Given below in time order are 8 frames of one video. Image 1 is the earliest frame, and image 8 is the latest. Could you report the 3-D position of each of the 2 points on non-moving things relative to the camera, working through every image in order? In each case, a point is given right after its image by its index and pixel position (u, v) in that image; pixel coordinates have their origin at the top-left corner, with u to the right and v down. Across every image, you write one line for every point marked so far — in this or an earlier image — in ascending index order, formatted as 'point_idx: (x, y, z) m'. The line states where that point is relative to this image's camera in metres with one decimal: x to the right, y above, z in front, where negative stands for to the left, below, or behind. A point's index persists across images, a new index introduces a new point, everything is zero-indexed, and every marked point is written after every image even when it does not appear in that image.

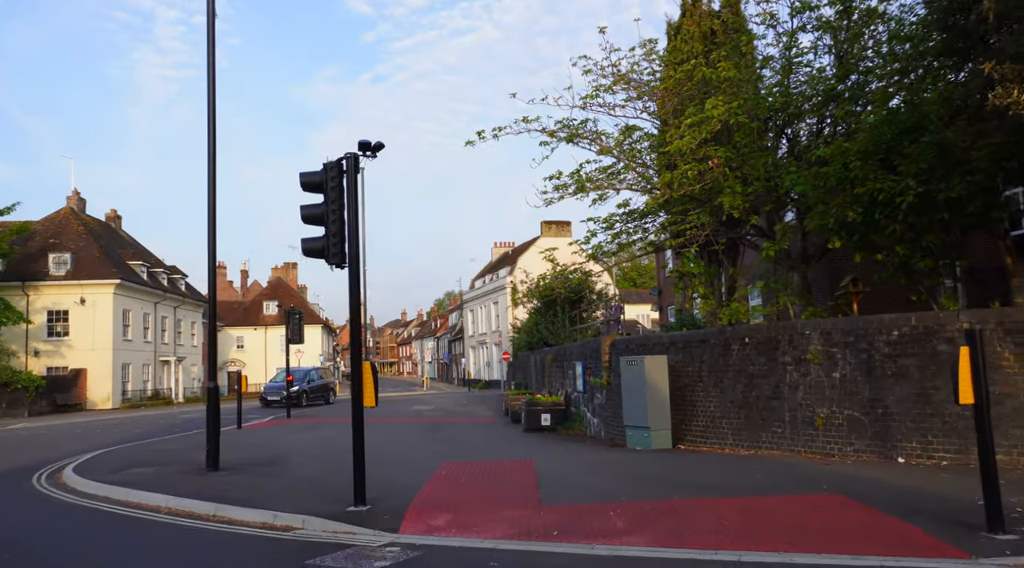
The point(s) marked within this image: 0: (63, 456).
0: (-7.8, -3.0, +13.3) m
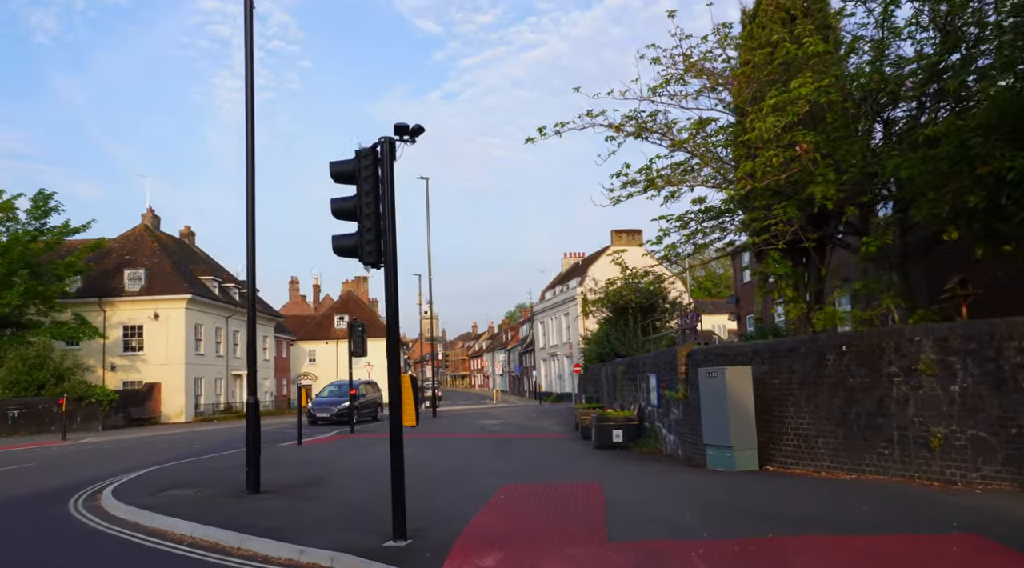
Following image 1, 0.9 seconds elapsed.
0: (-6.7, -3.2, +12.9) m
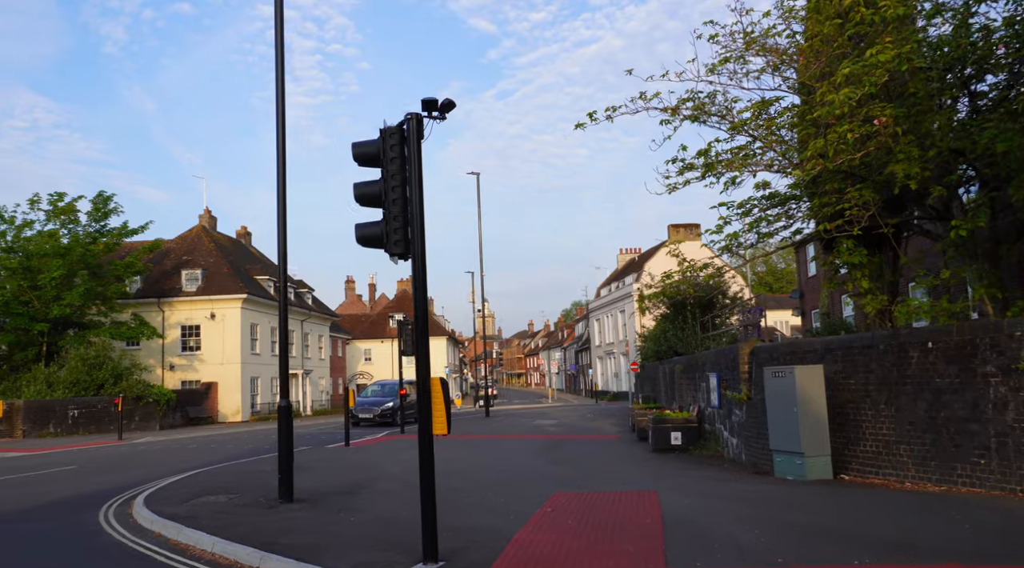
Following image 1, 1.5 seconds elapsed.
0: (-5.9, -3.2, +12.6) m
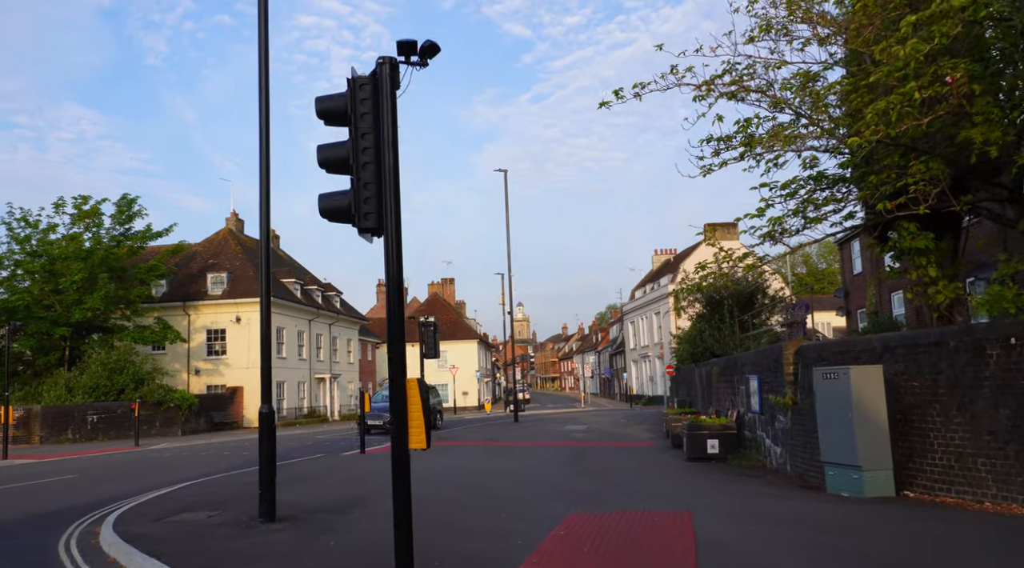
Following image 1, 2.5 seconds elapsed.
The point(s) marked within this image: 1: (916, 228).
0: (-5.6, -3.1, +11.8) m
1: (+4.8, +0.7, +9.2) m
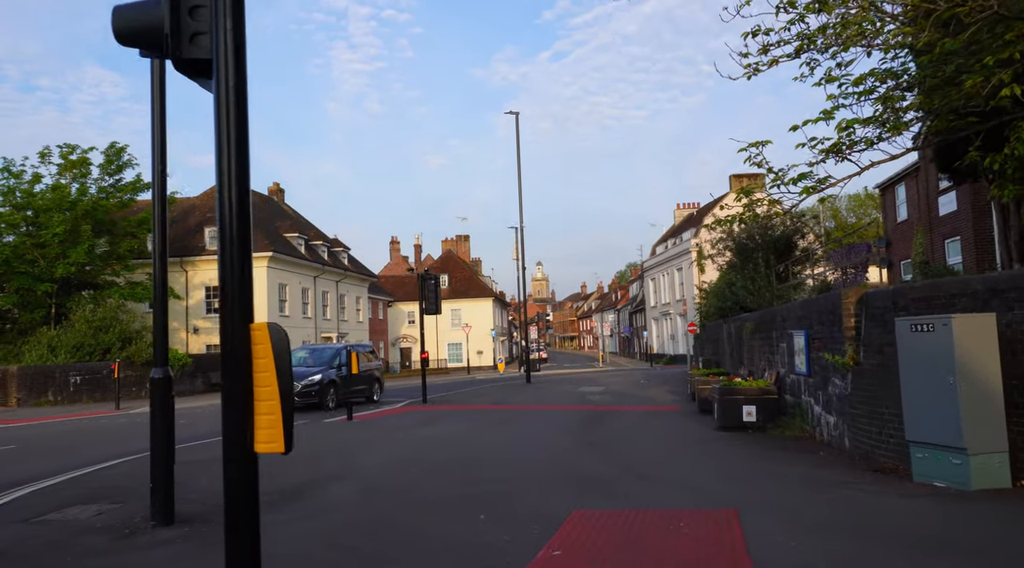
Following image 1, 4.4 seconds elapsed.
0: (-5.6, -2.3, +9.9) m
1: (+4.7, +1.4, +6.8) m
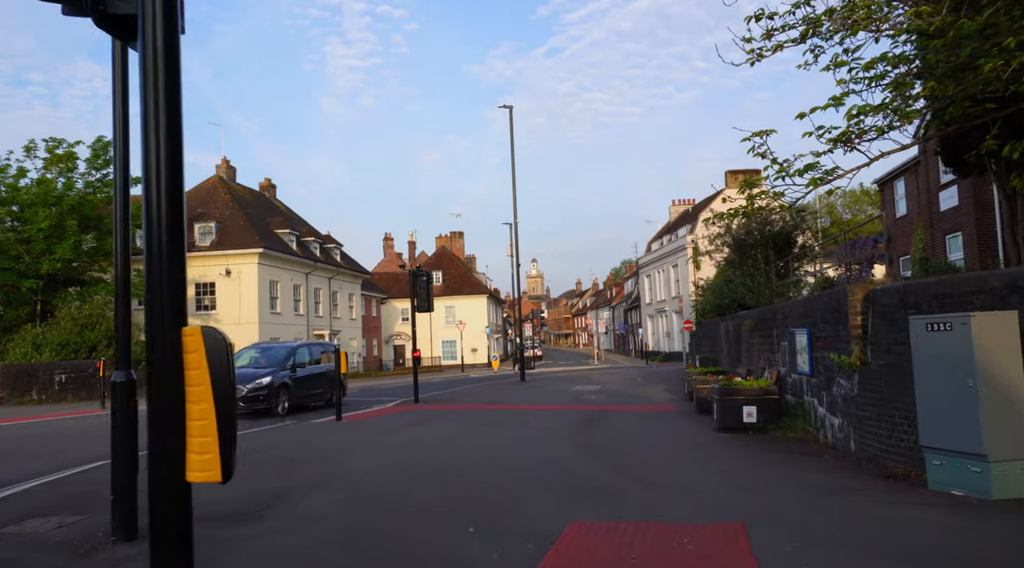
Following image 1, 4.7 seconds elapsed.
0: (-5.7, -2.3, +9.5) m
1: (+4.6, +1.4, +6.5) m
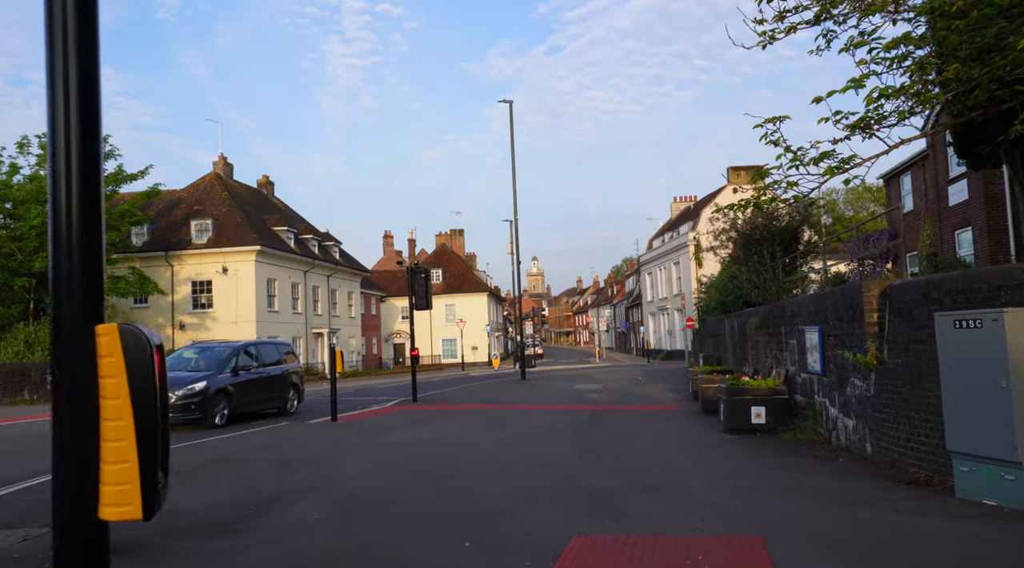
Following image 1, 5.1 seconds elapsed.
0: (-5.7, -2.2, +9.0) m
1: (+4.6, +1.4, +6.0) m
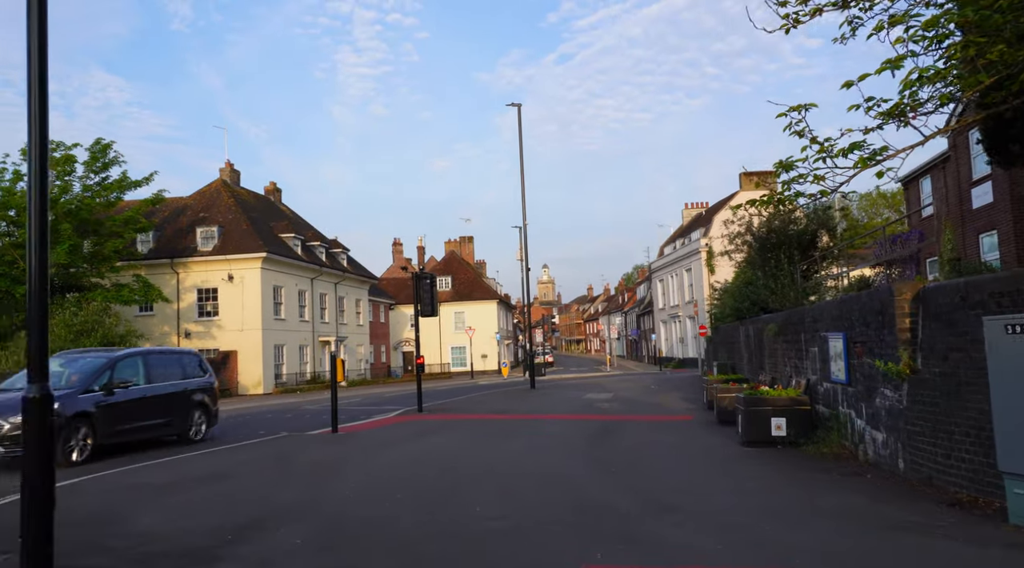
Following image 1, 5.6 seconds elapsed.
0: (-5.7, -2.3, +8.5) m
1: (+4.6, +1.4, +5.4) m
